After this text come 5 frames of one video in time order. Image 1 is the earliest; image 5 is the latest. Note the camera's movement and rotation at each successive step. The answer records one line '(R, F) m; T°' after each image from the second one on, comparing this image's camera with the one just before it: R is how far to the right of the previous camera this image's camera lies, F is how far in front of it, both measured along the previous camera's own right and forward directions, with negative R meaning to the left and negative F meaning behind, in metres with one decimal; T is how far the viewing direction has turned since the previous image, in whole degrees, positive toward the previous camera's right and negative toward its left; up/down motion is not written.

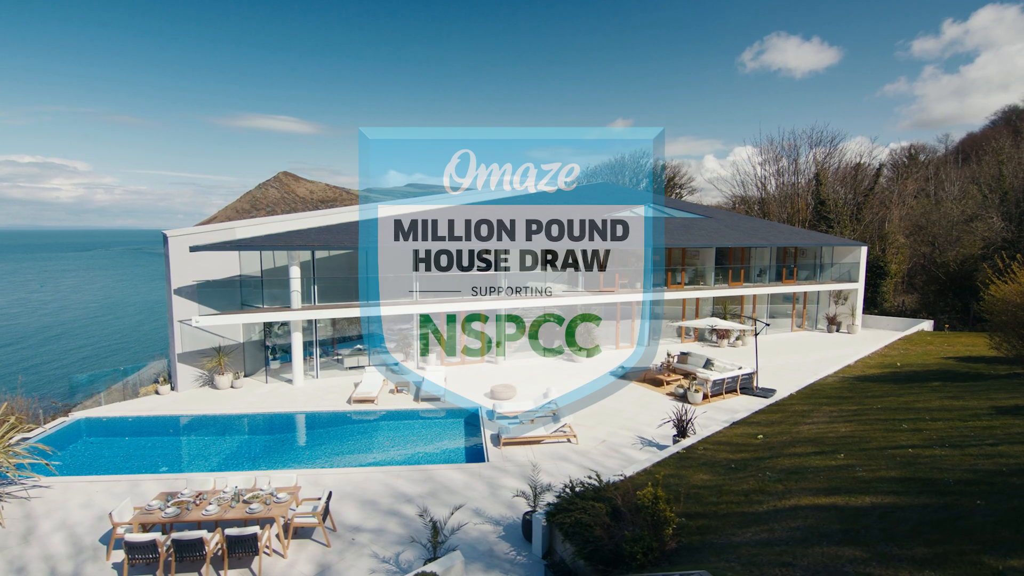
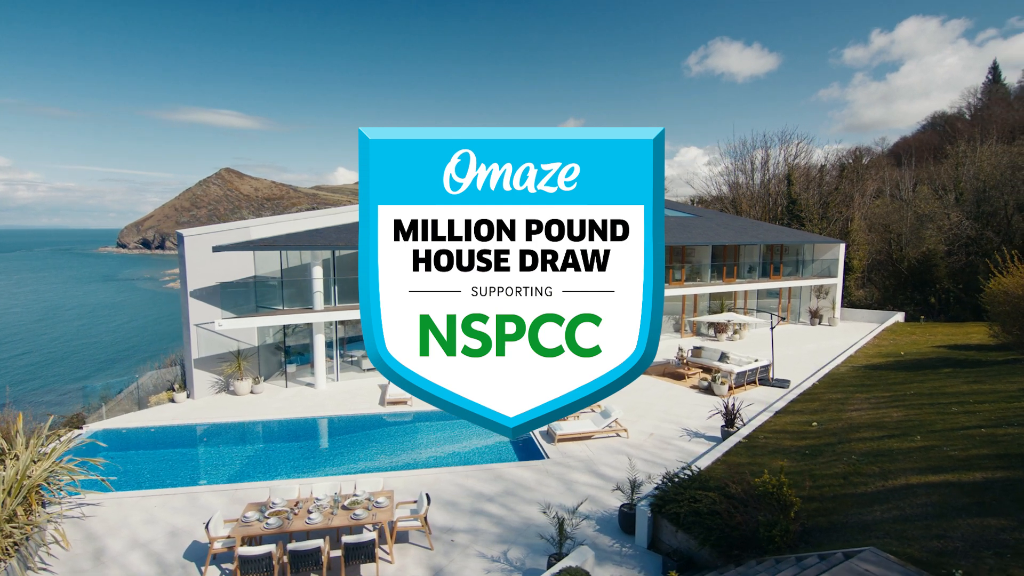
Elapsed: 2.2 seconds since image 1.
(-2.3, 0.0) m; +5°
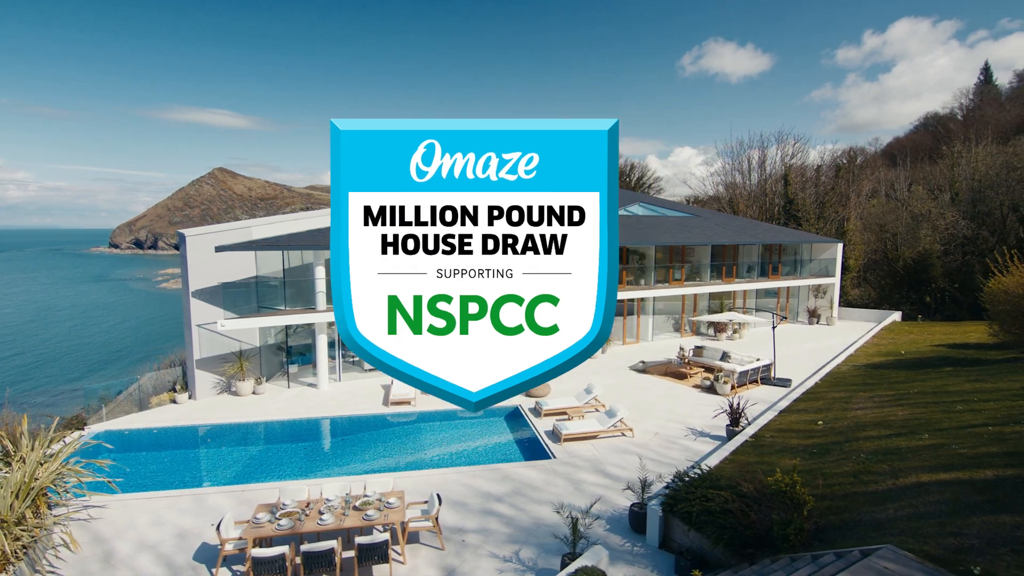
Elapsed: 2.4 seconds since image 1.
(-0.3, 0.0) m; +1°
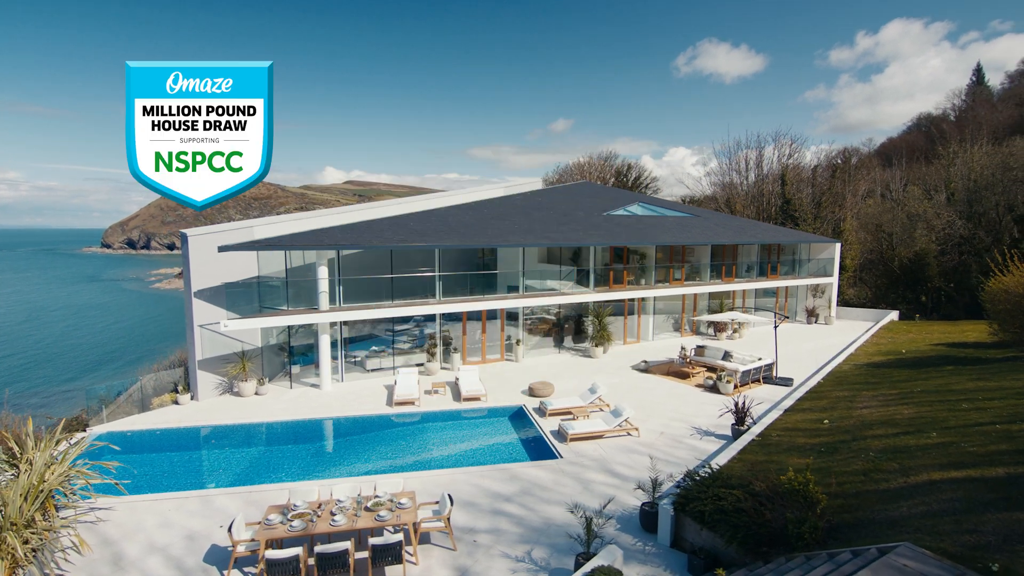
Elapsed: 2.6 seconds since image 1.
(-0.3, 0.0) m; 0°
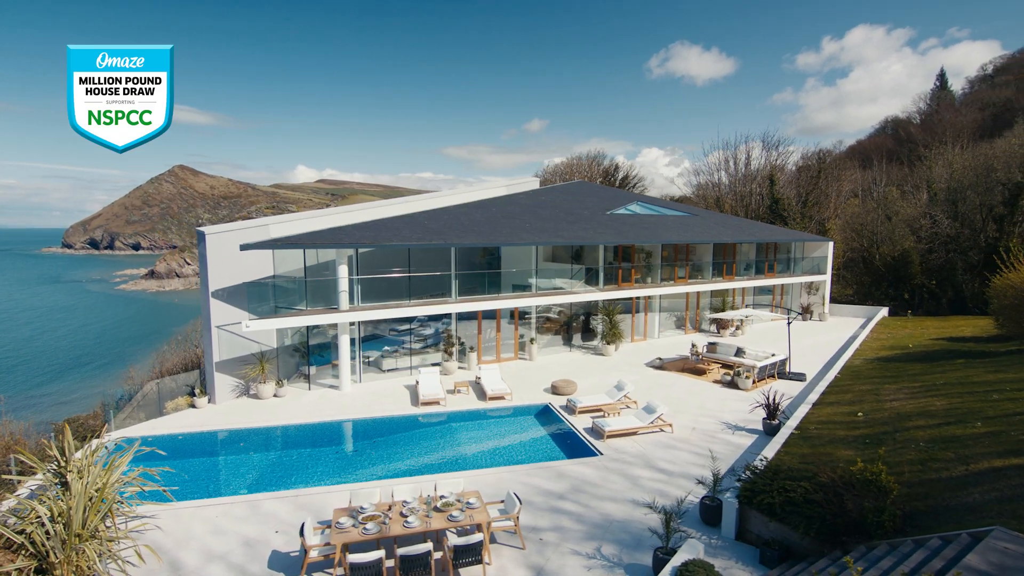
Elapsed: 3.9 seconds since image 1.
(-1.4, +0.1) m; +2°
